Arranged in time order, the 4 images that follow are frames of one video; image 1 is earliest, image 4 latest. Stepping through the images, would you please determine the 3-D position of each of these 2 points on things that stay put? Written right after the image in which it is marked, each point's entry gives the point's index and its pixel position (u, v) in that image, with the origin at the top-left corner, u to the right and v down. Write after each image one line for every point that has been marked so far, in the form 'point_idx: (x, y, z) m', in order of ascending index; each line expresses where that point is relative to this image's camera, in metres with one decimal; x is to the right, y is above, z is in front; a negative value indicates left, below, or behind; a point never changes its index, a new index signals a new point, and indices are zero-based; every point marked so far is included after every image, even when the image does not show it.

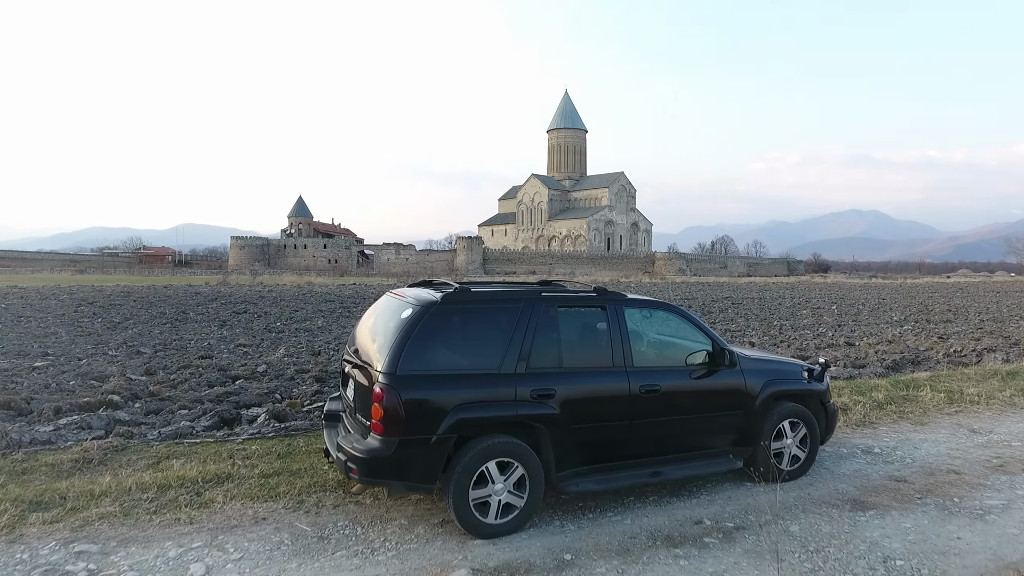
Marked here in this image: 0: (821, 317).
0: (+5.7, -0.5, +16.1) m
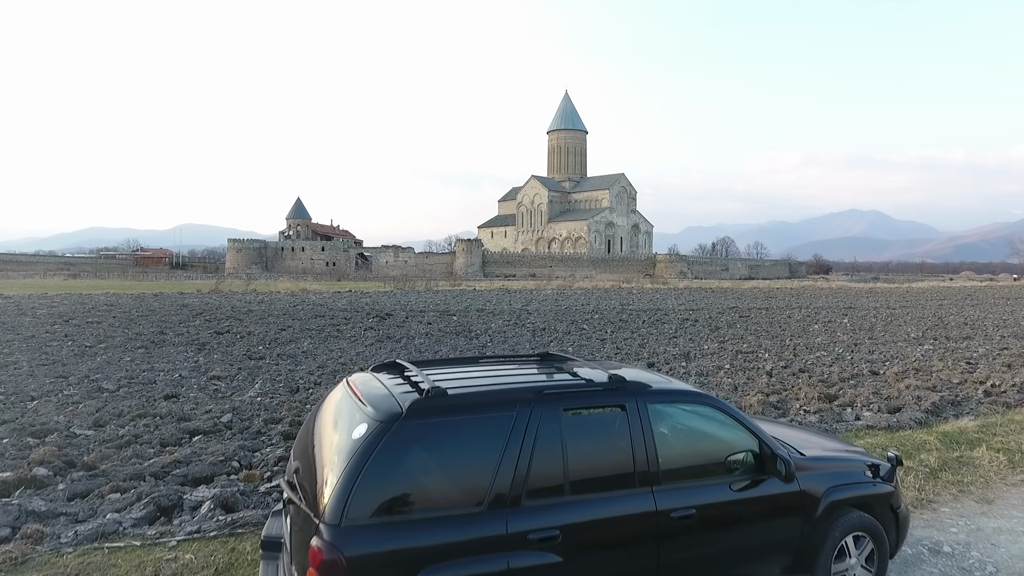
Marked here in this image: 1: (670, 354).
0: (+5.7, -0.8, +15.3) m
1: (+2.1, -0.9, +11.5) m
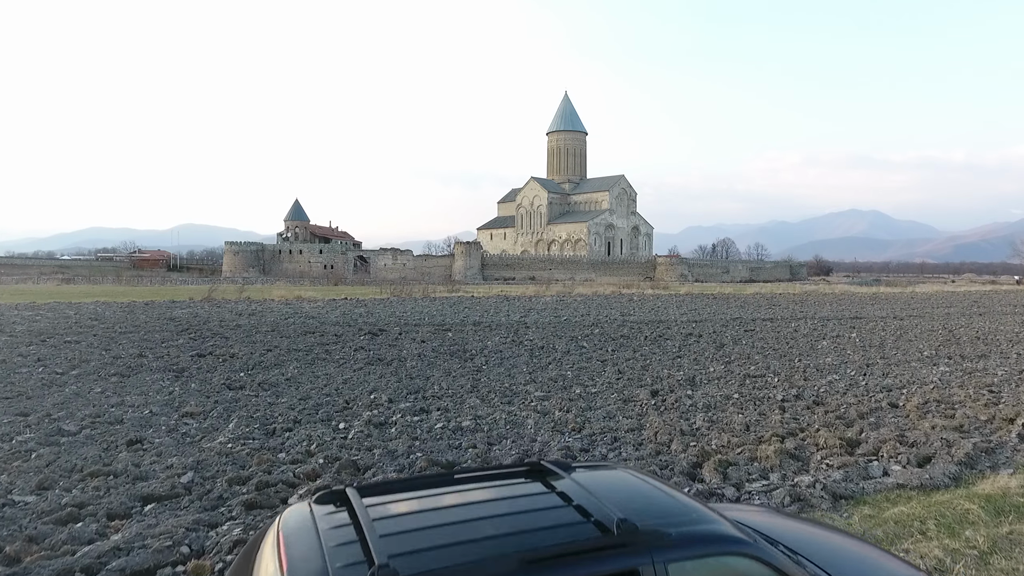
0: (+5.7, -1.1, +14.8) m
1: (+2.1, -1.2, +10.9) m
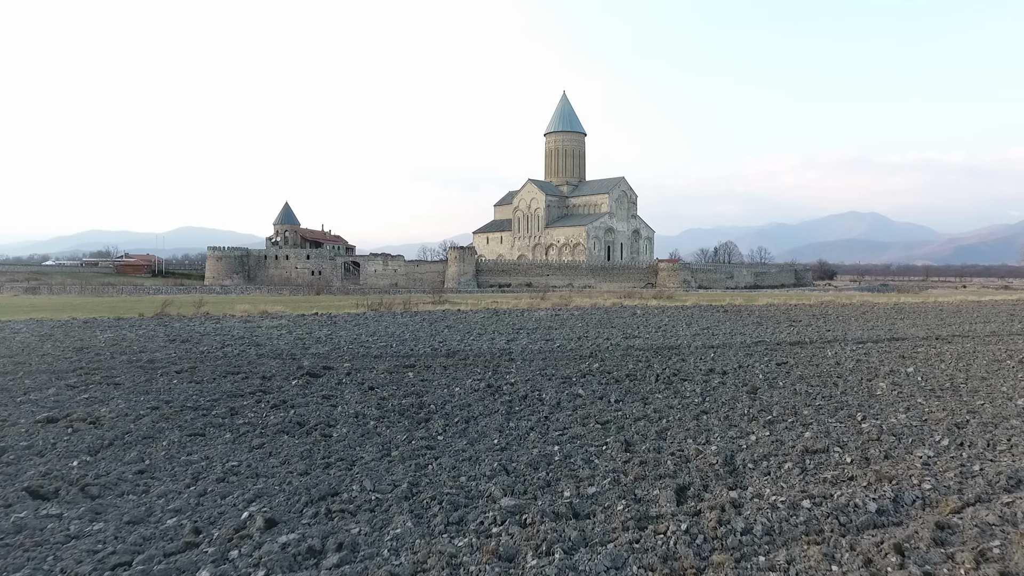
0: (+5.3, -1.5, +11.5) m
1: (+1.7, -1.5, +7.7) m
